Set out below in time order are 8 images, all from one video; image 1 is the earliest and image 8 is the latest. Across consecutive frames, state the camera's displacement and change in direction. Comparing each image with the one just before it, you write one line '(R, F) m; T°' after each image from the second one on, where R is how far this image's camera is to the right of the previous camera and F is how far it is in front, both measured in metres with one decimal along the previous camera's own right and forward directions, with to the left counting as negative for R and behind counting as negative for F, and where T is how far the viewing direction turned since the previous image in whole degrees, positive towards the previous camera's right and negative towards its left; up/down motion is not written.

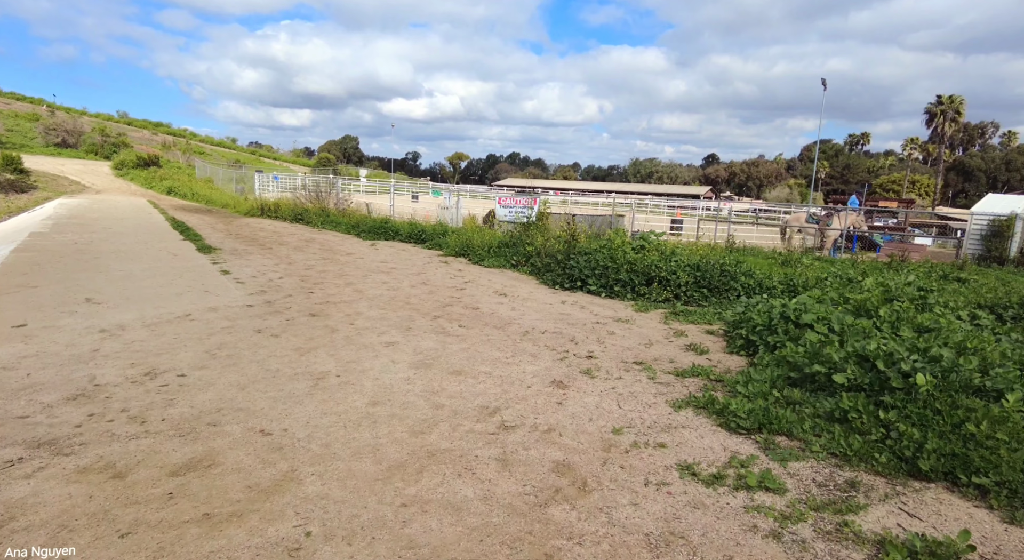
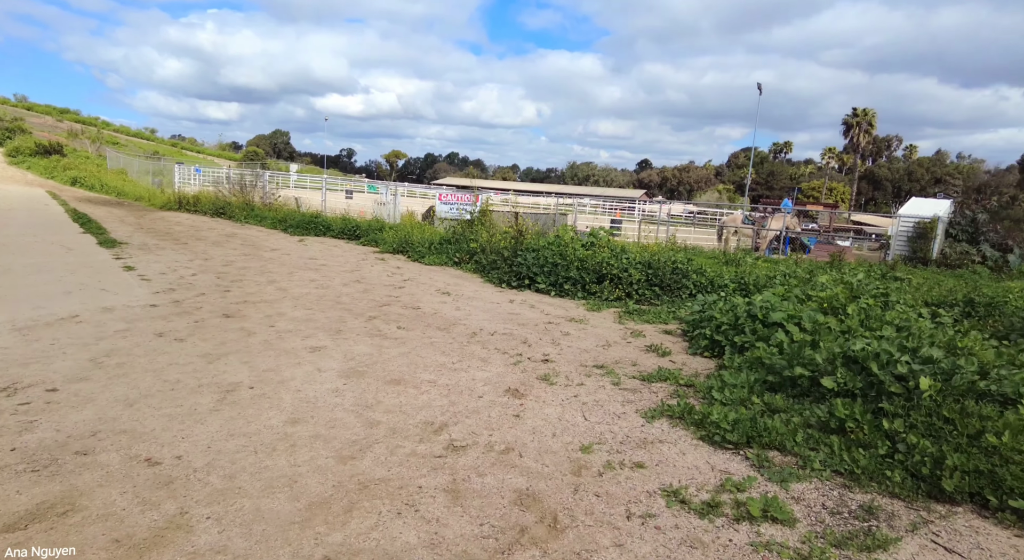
(-0.1, +0.7) m; +6°
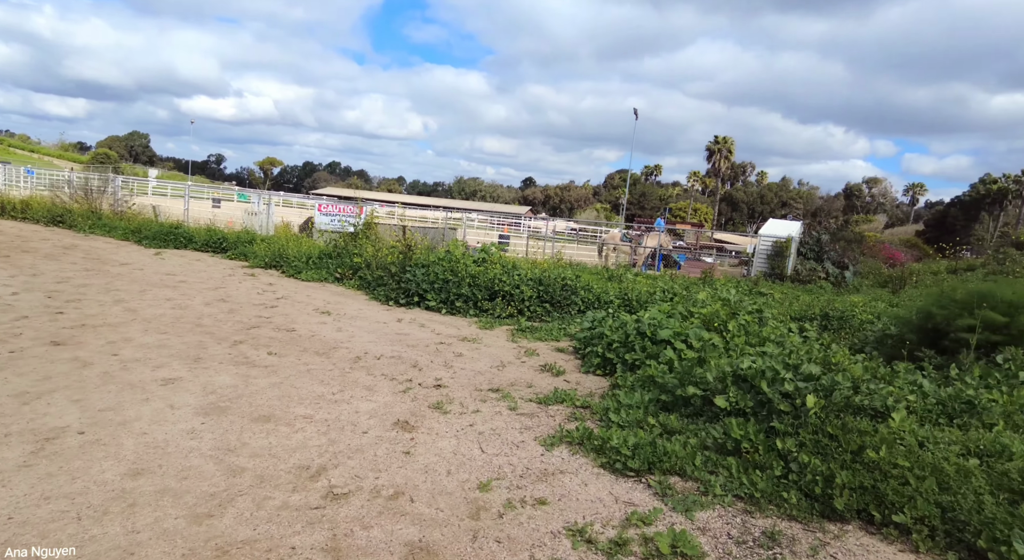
(0.0, +0.3) m; +12°
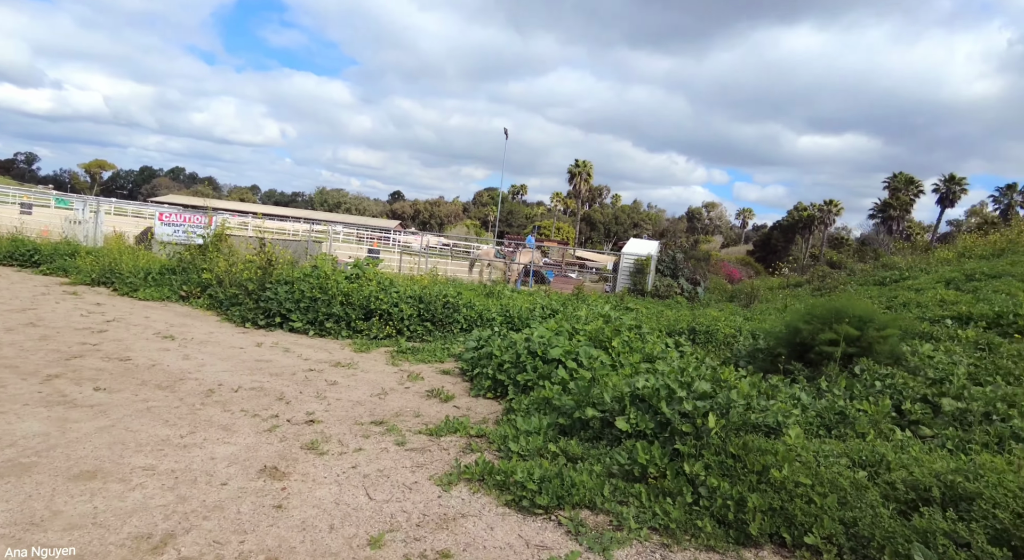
(-0.1, +0.3) m; +13°
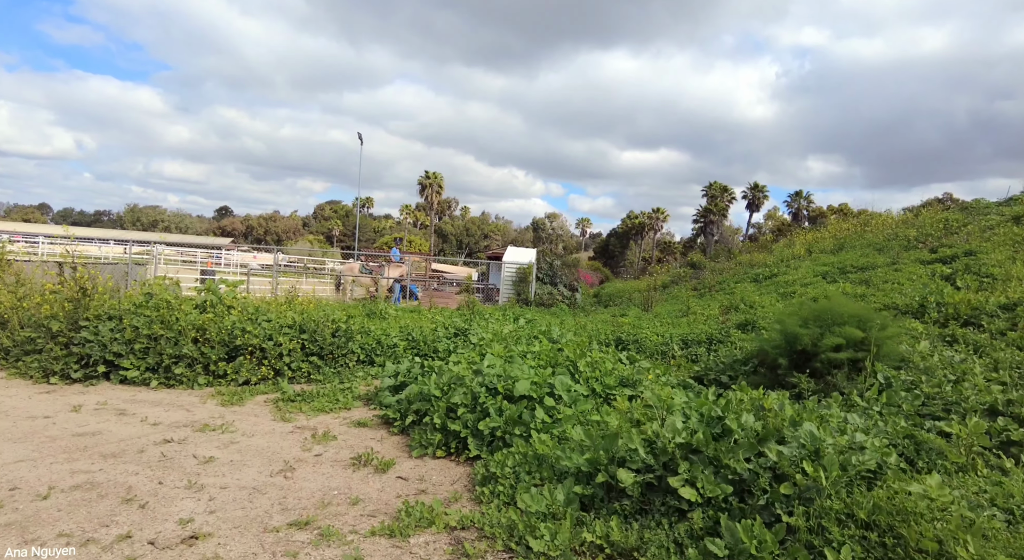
(-0.7, +1.3) m; +15°
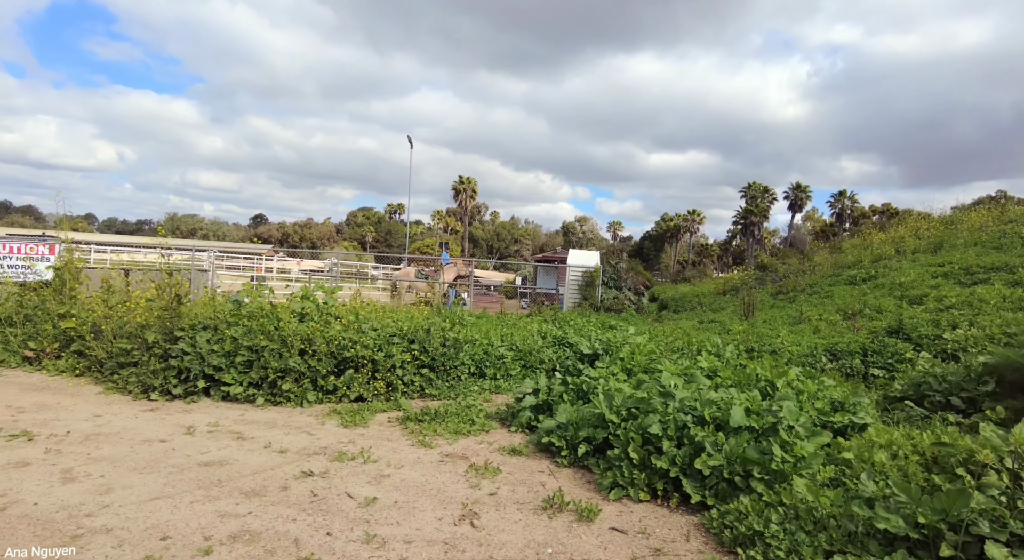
(-1.2, +0.7) m; -3°
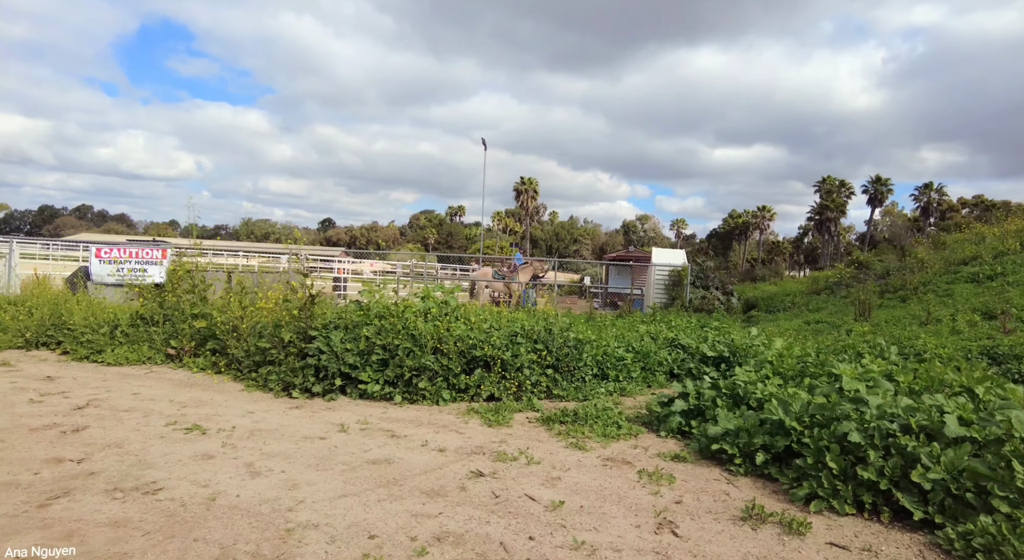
(-0.8, +0.1) m; -6°
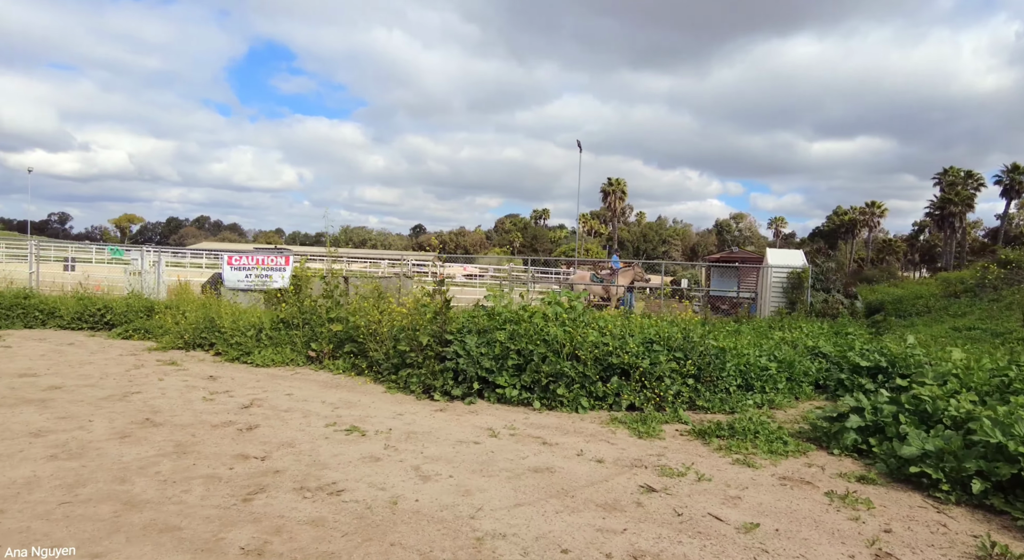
(-0.6, +0.1) m; -9°
